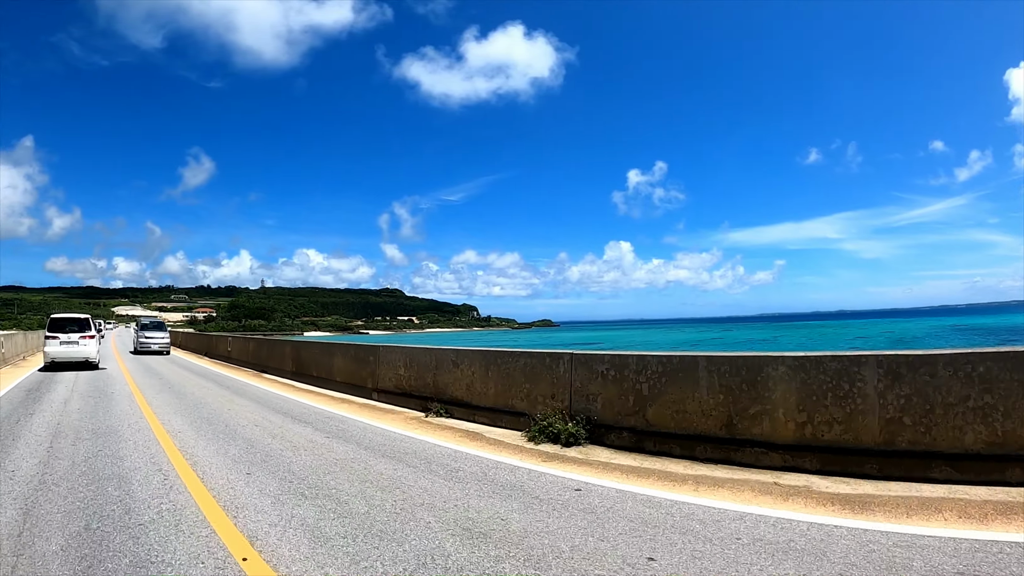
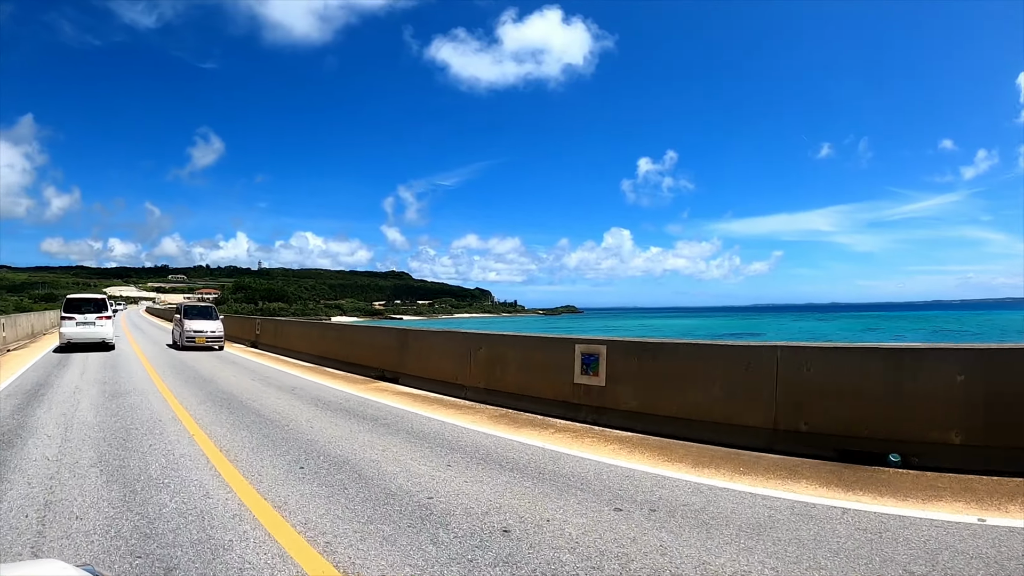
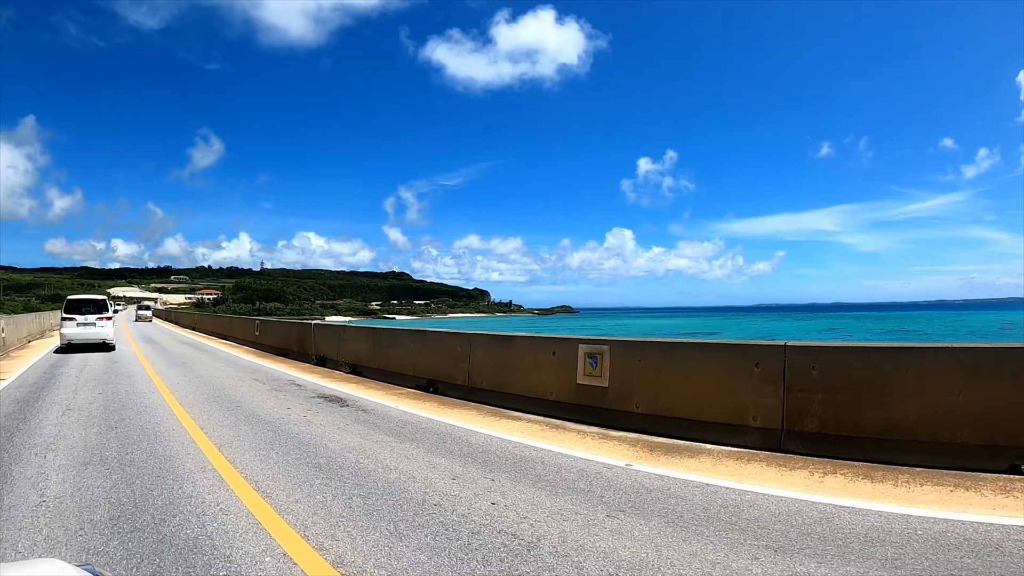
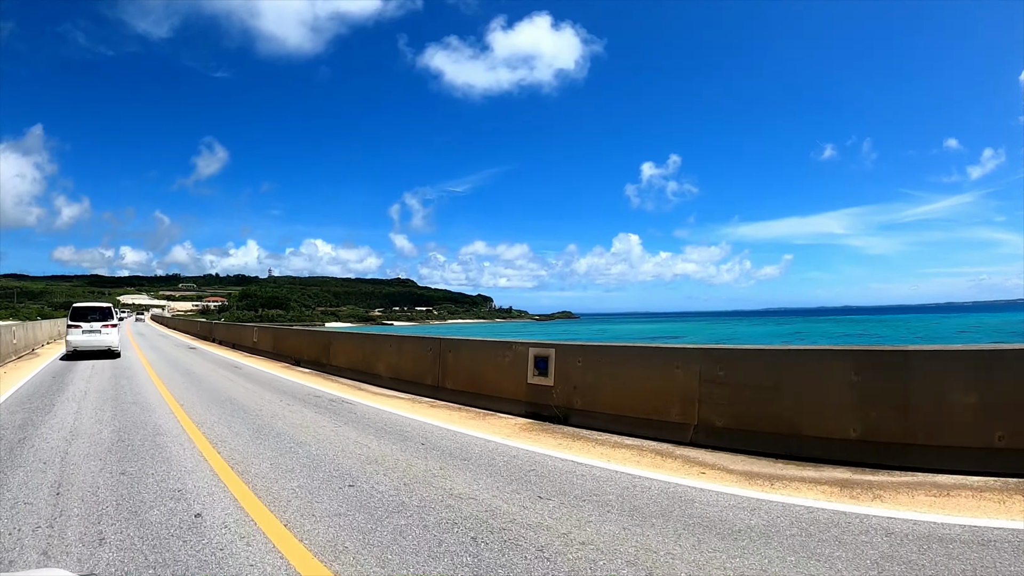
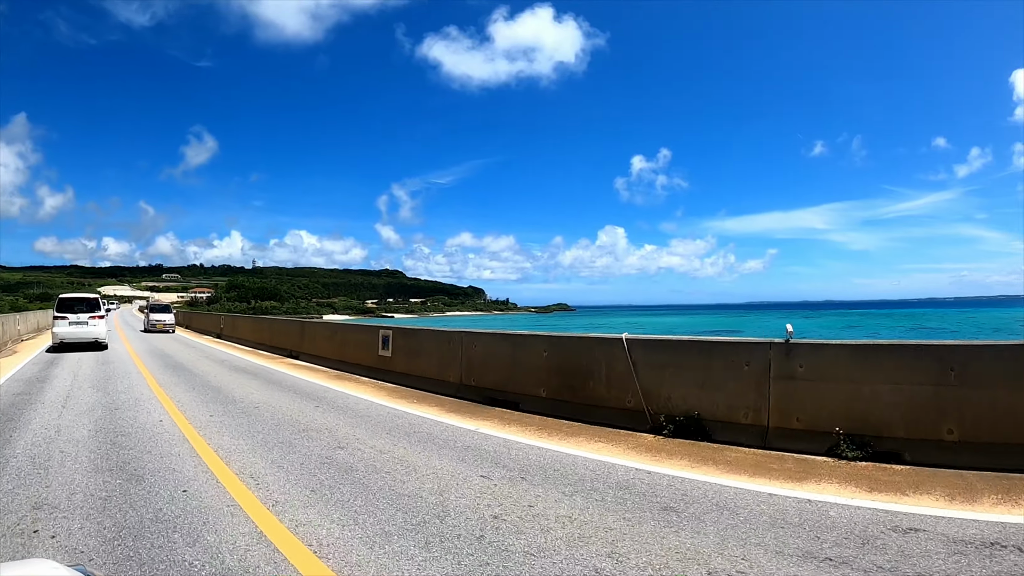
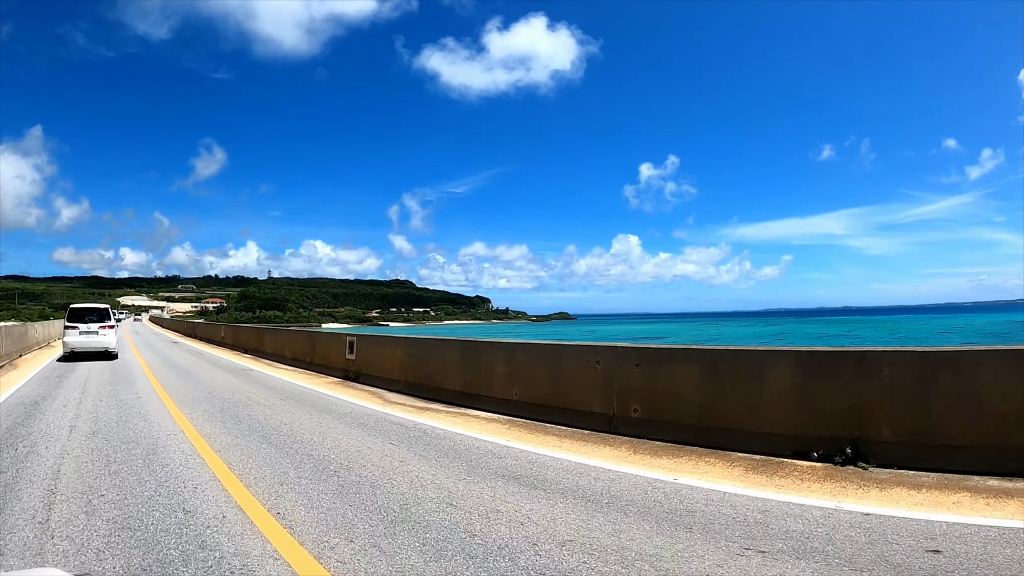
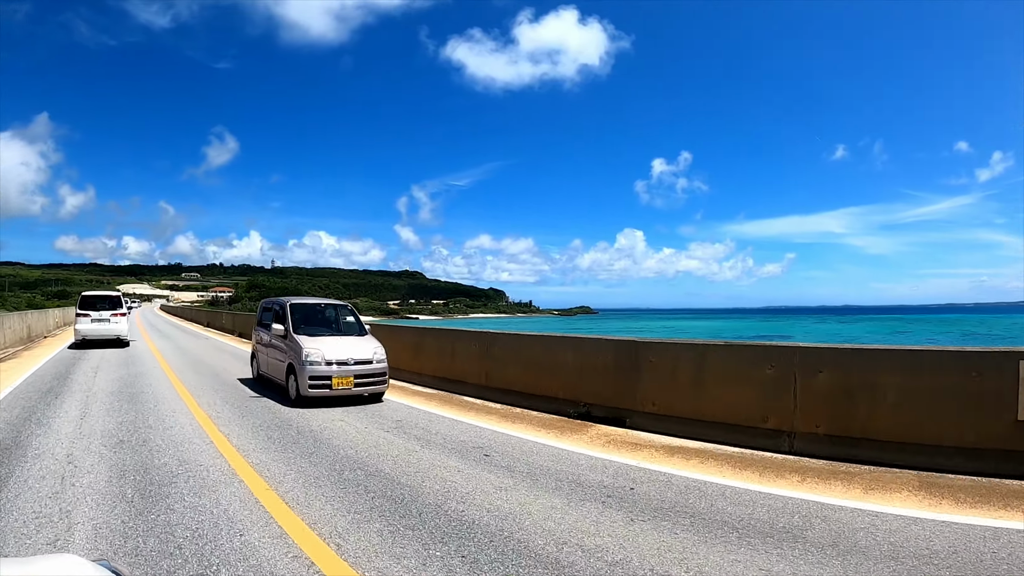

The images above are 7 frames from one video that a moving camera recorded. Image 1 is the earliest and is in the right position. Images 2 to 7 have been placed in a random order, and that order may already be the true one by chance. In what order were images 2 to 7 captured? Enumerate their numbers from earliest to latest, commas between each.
6, 4, 3, 5, 2, 7
